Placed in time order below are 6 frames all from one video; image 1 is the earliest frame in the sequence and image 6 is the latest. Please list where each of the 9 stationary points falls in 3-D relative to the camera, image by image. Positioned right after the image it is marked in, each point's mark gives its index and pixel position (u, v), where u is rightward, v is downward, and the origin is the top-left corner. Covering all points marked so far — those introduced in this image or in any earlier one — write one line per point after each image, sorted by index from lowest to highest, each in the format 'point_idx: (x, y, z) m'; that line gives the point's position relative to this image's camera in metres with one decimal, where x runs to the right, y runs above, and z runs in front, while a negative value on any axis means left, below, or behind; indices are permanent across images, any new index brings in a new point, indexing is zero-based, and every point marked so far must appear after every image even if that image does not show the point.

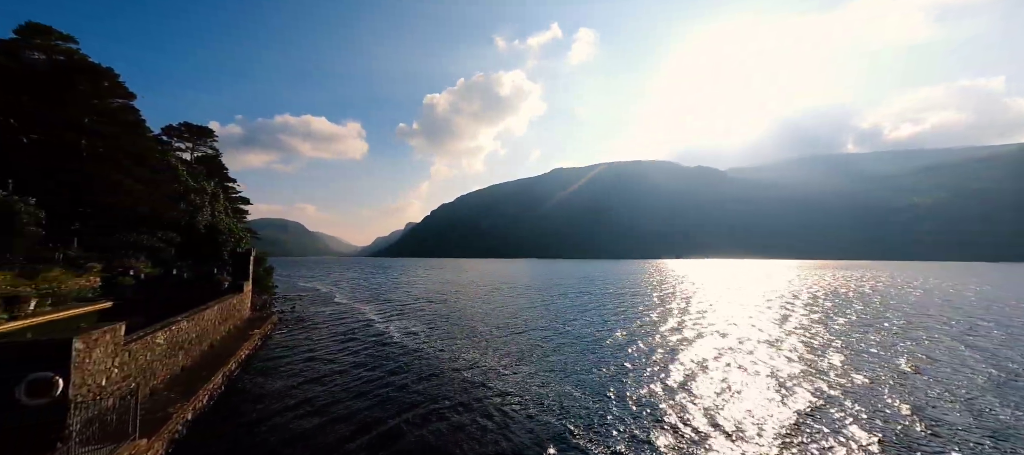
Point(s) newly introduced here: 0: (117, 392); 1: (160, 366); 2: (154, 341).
0: (-13.3, -5.6, +12.6) m
1: (-15.3, -6.1, +16.4) m
2: (-14.9, -4.9, +15.9) m
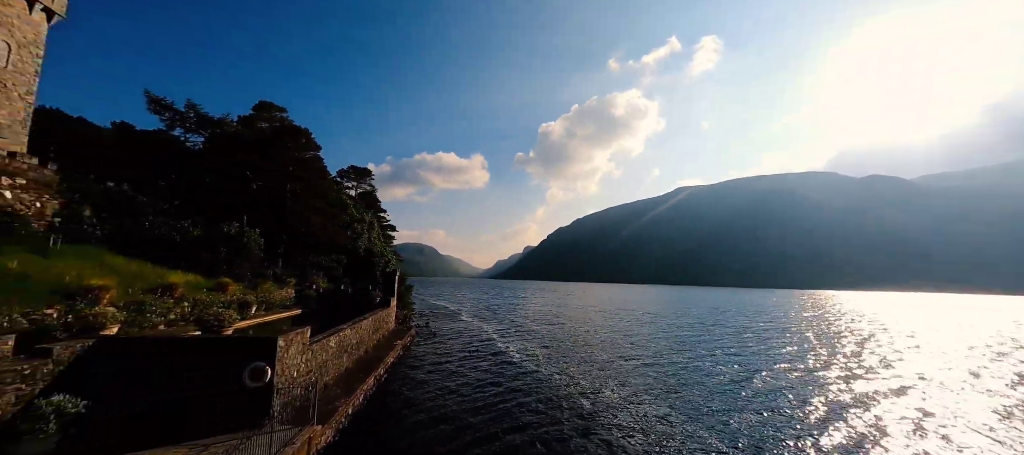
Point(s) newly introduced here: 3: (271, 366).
0: (-8.8, -6.7, +16.3) m
1: (-9.6, -7.4, +20.5) m
2: (-9.4, -6.2, +19.9) m
3: (-8.2, -4.8, +13.0) m
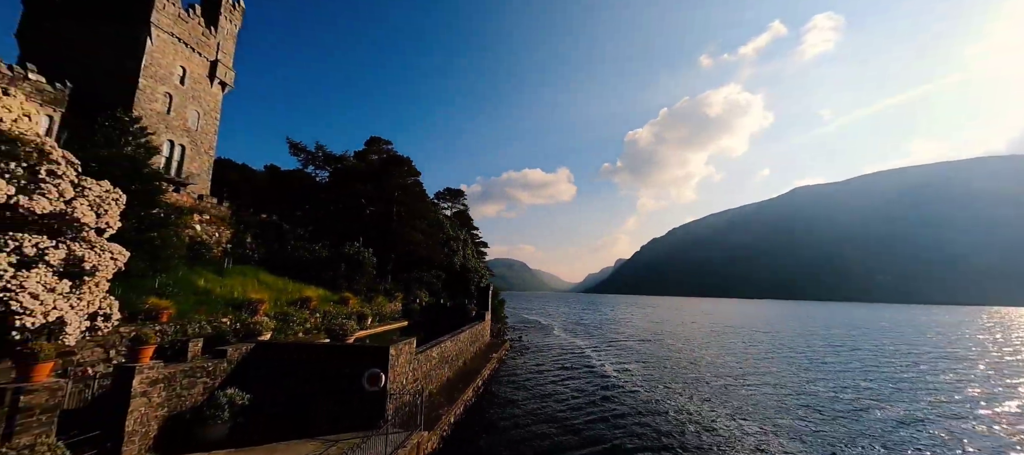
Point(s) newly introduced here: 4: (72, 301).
0: (-4.5, -7.5, +17.9) m
1: (-4.4, -8.4, +22.1) m
2: (-4.3, -7.1, +21.6) m
3: (-4.8, -5.6, +14.6) m
4: (-11.2, -1.9, +9.8) m
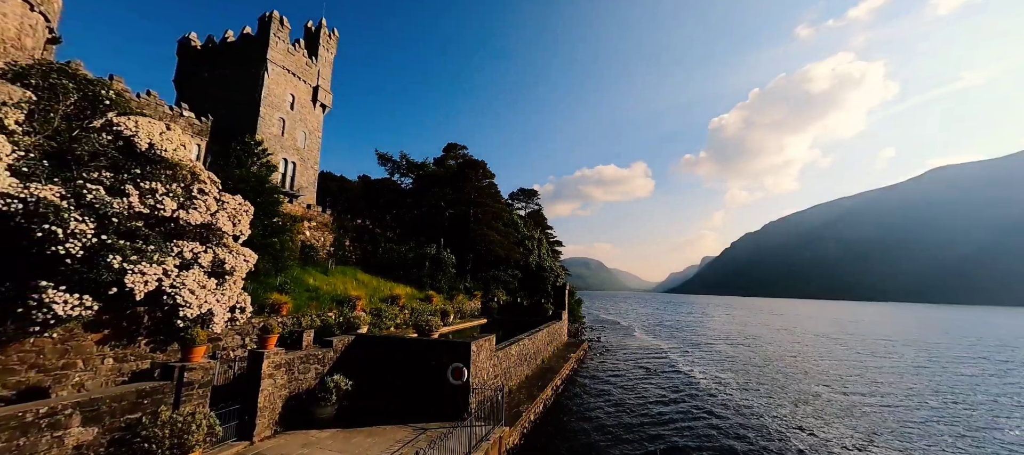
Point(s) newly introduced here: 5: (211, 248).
0: (-0.8, -7.5, +18.7) m
1: (+0.2, -8.4, +22.8) m
2: (0.0, -7.1, +22.3) m
3: (-1.7, -5.6, +15.5) m
4: (-9.1, -2.1, +12.0) m
5: (-9.5, -0.6, +12.2) m
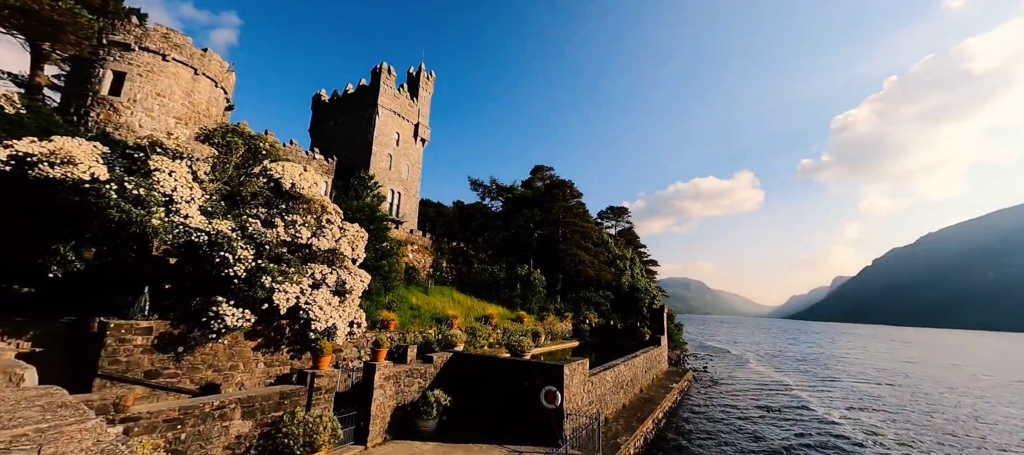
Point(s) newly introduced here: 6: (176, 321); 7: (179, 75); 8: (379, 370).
0: (+3.6, -8.4, +18.1) m
1: (+5.5, -9.5, +21.9) m
2: (+5.3, -8.2, +21.5) m
3: (+2.0, -6.4, +15.4) m
4: (-6.1, -3.0, +13.8) m
5: (-6.4, -1.5, +14.2) m
6: (-9.4, -2.6, +10.9) m
7: (-14.8, +6.8, +17.3) m
8: (-4.9, -5.2, +14.3) m
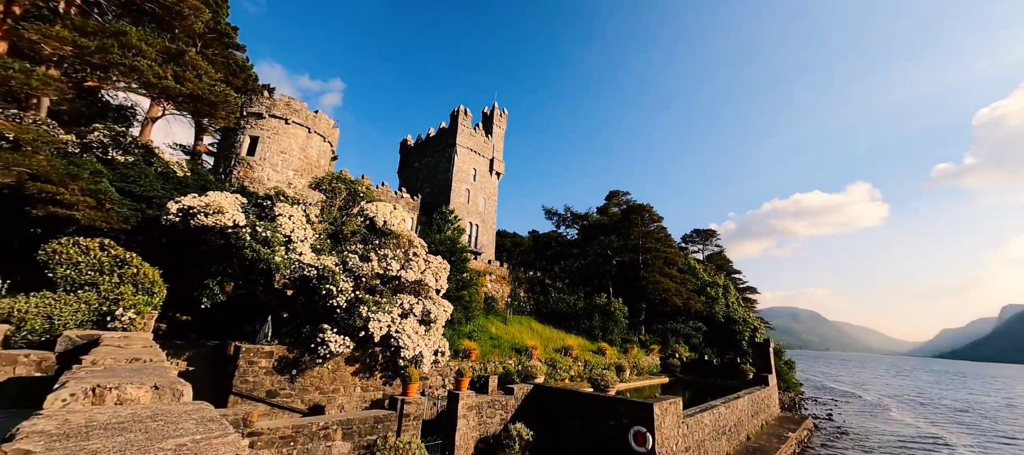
0: (+7.3, -9.5, +16.6) m
1: (+10.0, -10.8, +19.8) m
2: (+9.6, -9.4, +19.5) m
3: (+5.1, -7.3, +14.4) m
4: (-3.1, -4.2, +14.6) m
5: (-3.5, -2.8, +15.2) m
6: (-7.1, -3.8, +12.4) m
7: (-11.4, +4.9, +20.5) m
8: (-1.8, -6.4, +14.7) m
